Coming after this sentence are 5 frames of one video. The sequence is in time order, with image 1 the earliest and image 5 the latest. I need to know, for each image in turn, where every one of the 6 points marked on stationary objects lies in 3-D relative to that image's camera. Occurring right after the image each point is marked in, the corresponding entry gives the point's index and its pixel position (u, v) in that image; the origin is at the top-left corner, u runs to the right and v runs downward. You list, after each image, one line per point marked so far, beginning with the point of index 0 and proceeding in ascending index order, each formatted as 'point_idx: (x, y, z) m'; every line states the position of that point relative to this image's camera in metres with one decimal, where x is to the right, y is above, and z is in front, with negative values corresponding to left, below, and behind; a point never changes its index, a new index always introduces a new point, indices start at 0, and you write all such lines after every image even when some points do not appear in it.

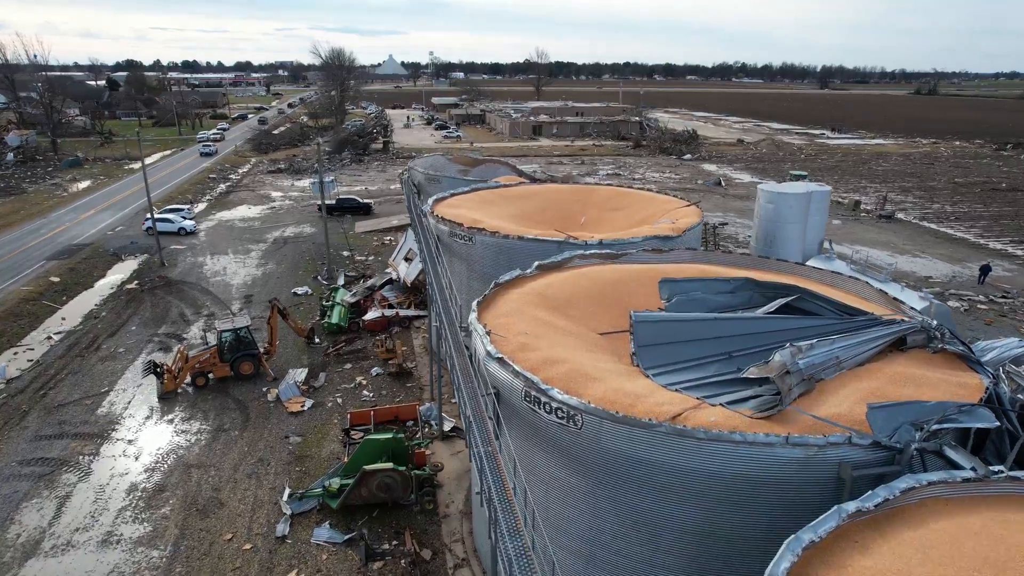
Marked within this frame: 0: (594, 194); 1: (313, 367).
0: (+1.3, +1.6, +17.0) m
1: (-2.8, -1.1, +14.4) m
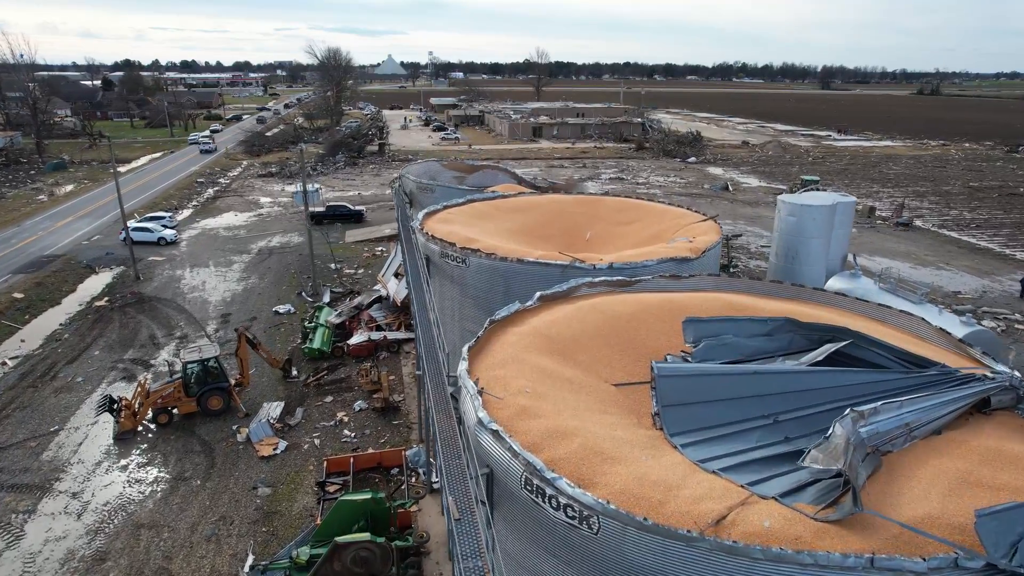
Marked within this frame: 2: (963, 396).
0: (+1.3, +1.3, +15.6) m
1: (-2.8, -1.4, +12.9) m
2: (+2.8, -0.7, +6.4) m
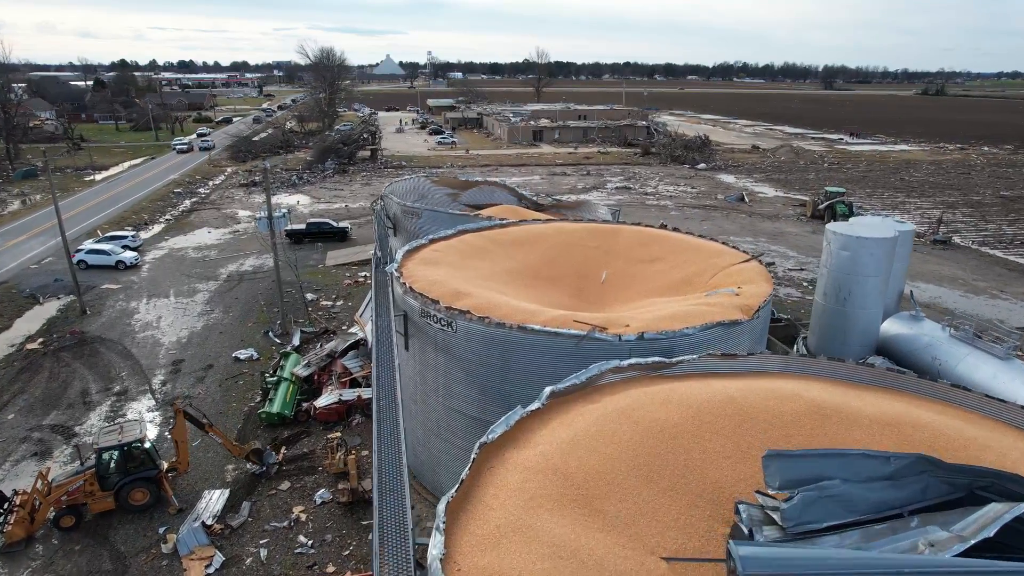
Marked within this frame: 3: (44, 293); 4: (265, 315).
0: (+1.3, +0.6, +13.1) m
1: (-2.8, -2.0, +10.4) m
2: (+2.8, -1.3, +3.8) m
3: (-8.7, -0.1, +19.2) m
4: (-4.2, -0.5, +17.7) m
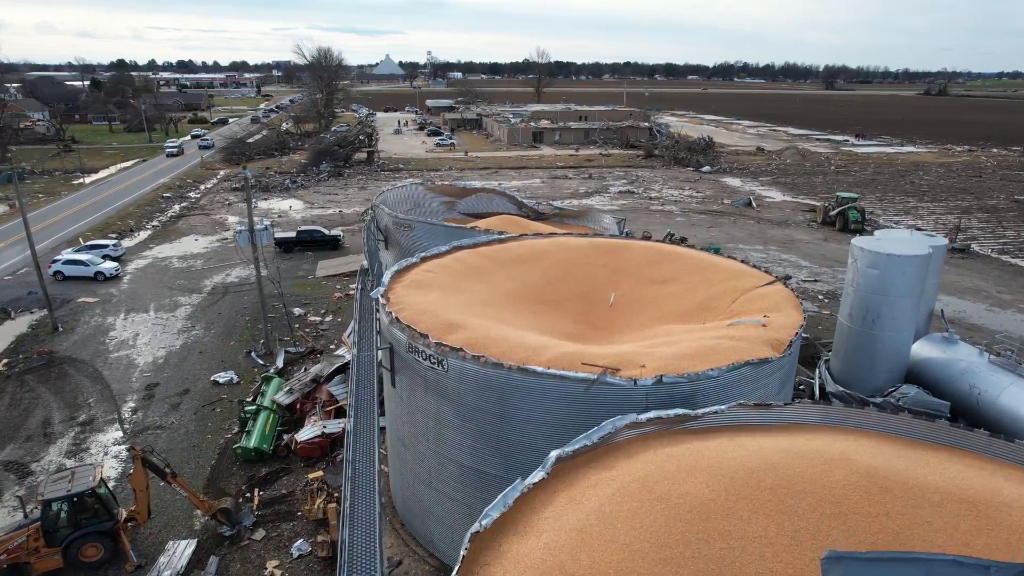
0: (+1.3, +0.4, +12.0) m
1: (-2.8, -2.3, +9.3) m
2: (+2.8, -1.5, +2.8) m
3: (-8.7, -0.4, +18.2) m
4: (-4.2, -0.7, +16.6) m
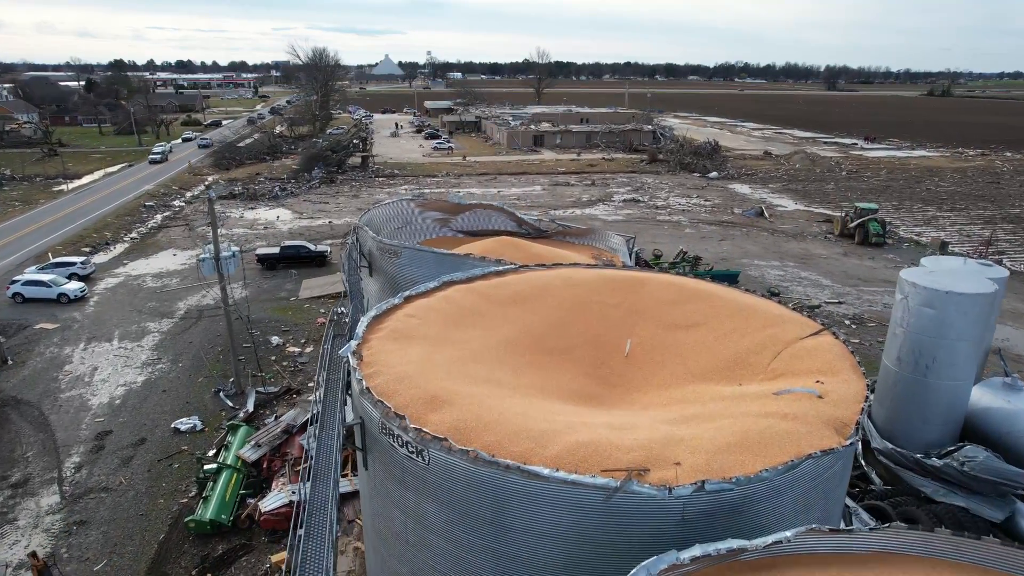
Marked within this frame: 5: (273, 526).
0: (+1.3, 0.0, +10.4) m
1: (-2.8, -2.7, +7.7) m
2: (+2.8, -1.9, +1.1) m
3: (-8.7, -0.8, +16.5) m
4: (-4.2, -1.1, +15.0) m
5: (-2.2, -2.2, +9.8) m
